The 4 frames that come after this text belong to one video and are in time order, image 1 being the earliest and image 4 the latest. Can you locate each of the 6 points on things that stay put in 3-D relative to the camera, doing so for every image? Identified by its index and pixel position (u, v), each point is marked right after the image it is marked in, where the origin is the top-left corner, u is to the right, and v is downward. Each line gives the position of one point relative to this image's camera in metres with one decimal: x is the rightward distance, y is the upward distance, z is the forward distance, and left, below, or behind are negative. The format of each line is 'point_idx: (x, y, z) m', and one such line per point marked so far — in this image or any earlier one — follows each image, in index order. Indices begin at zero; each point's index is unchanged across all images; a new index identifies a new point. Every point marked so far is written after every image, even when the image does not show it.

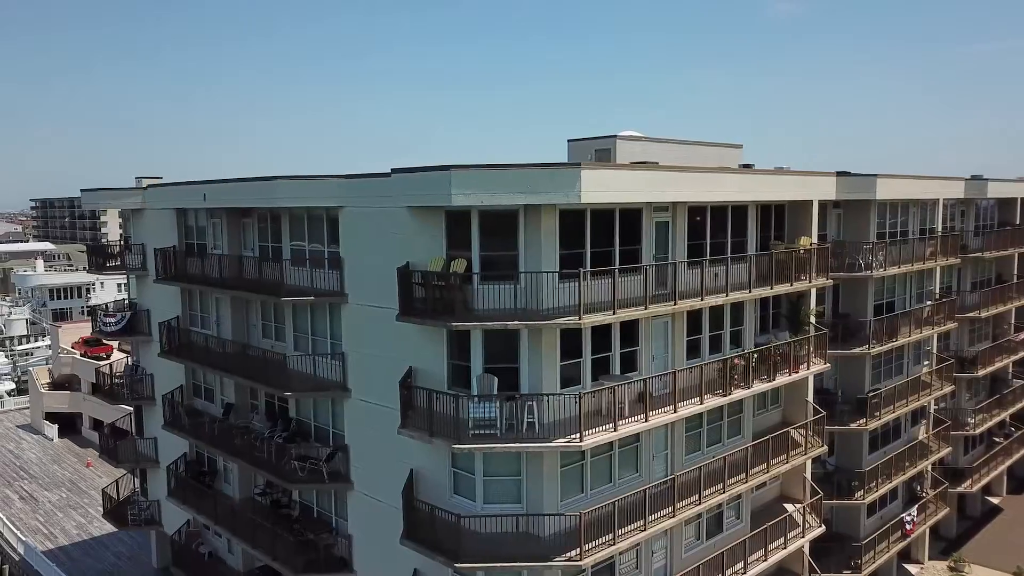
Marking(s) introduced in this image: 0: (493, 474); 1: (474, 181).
0: (-0.5, -4.4, +17.7) m
1: (-0.8, +2.2, +15.5) m
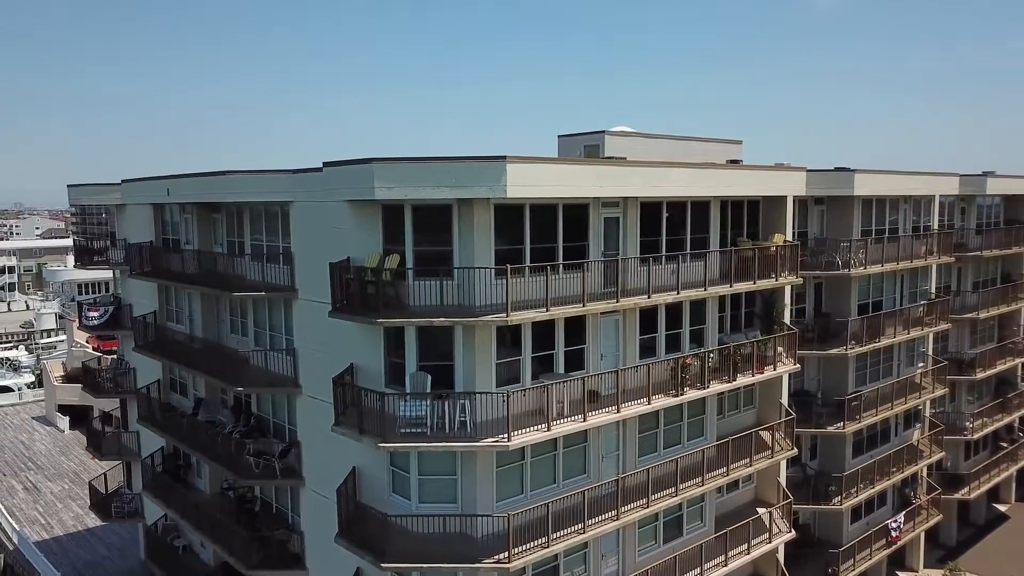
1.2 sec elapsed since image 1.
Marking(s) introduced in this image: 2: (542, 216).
0: (-1.9, -4.3, +17.3) m
1: (-2.3, +2.3, +15.2) m
2: (+0.7, +1.7, +17.7) m
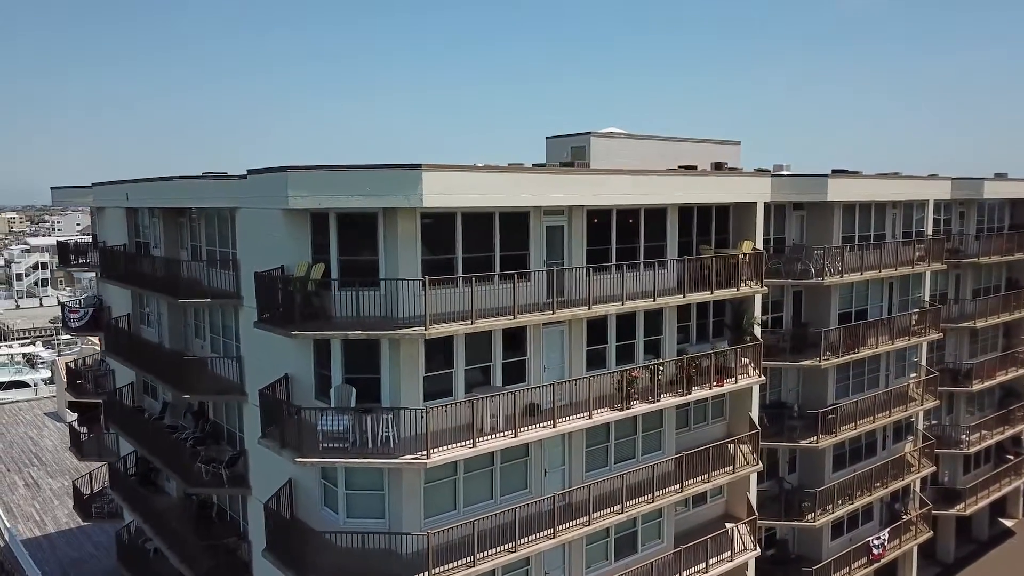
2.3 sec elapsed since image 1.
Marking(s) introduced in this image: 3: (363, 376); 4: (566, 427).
0: (-3.5, -4.5, +16.9) m
1: (-4.0, +2.1, +14.8) m
2: (-0.8, +1.5, +17.1) m
3: (-3.3, -1.9, +16.6) m
4: (+1.4, -3.3, +18.2) m
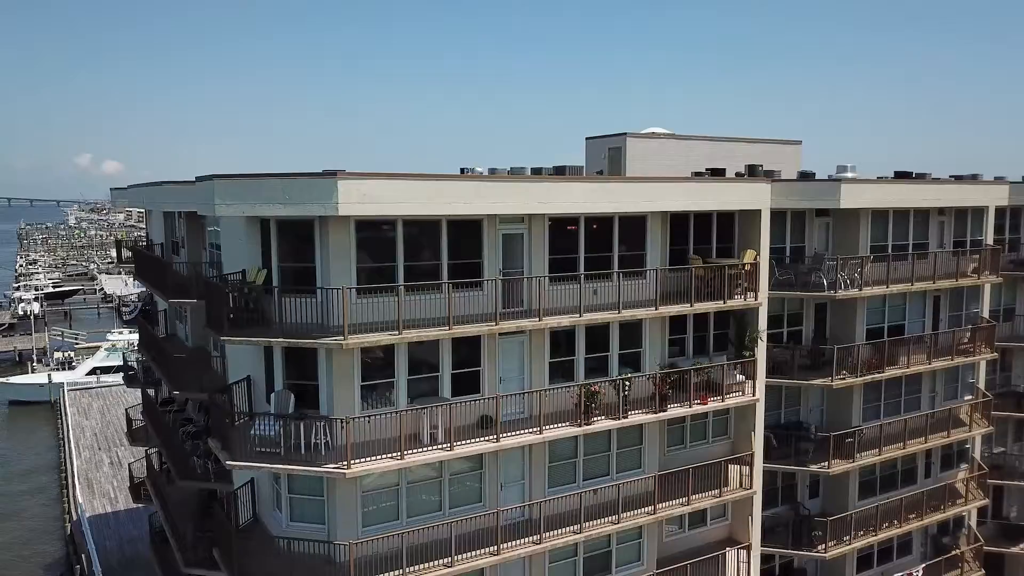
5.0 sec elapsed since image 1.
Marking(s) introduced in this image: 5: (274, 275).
0: (-4.8, -4.6, +17.1) m
1: (-5.4, +1.9, +15.1) m
2: (-2.0, +1.3, +16.9) m
3: (-4.6, -2.1, +16.7) m
4: (+0.2, -3.6, +17.6) m
5: (-5.2, +0.3, +16.6) m
